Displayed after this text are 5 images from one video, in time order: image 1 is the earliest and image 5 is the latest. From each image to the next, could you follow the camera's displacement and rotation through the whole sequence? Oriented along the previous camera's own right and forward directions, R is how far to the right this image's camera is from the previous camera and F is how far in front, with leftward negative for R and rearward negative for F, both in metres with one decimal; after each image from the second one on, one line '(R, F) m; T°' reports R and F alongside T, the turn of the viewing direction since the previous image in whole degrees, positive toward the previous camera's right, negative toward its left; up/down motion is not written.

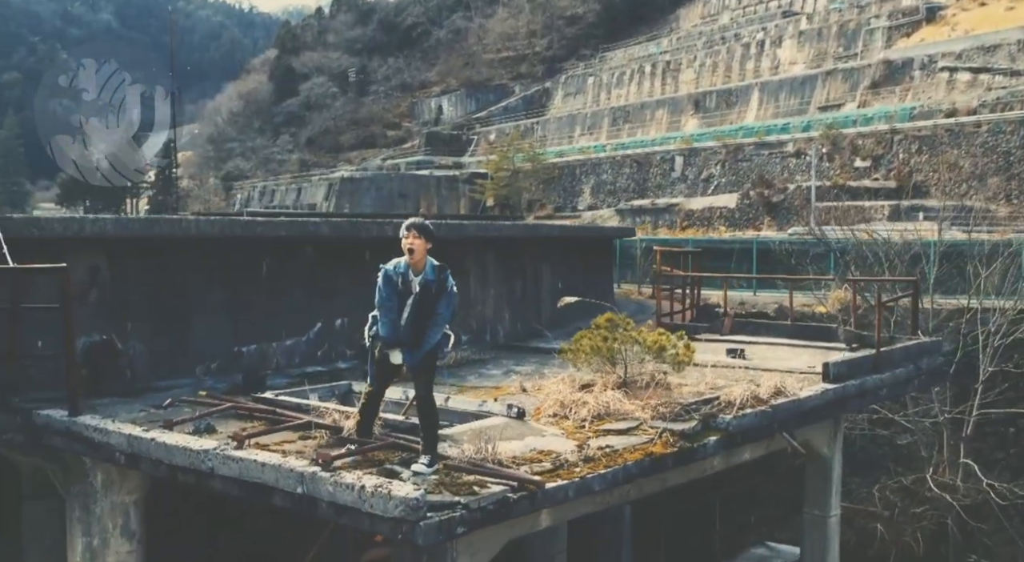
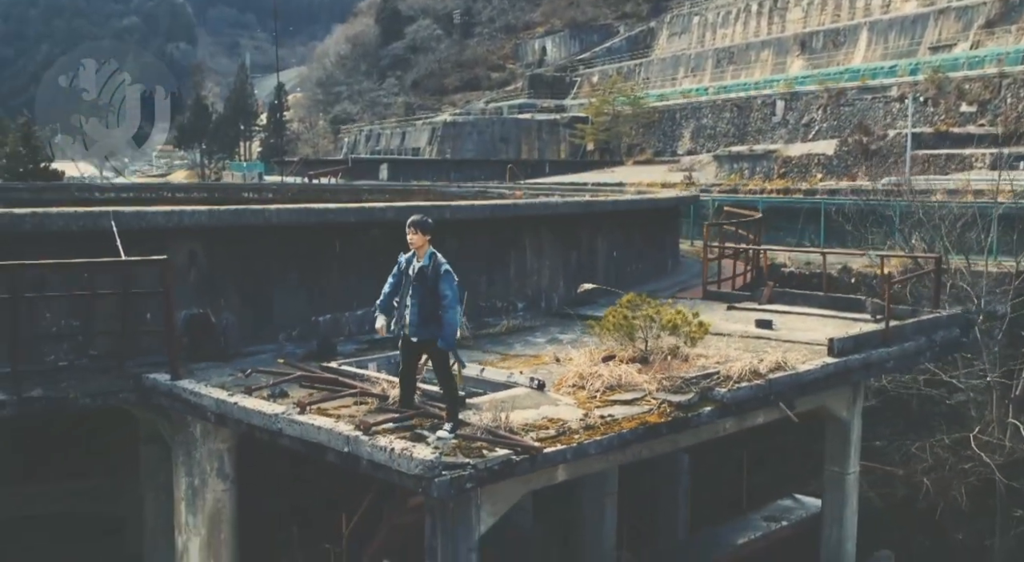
(+0.5, -0.9) m; -6°
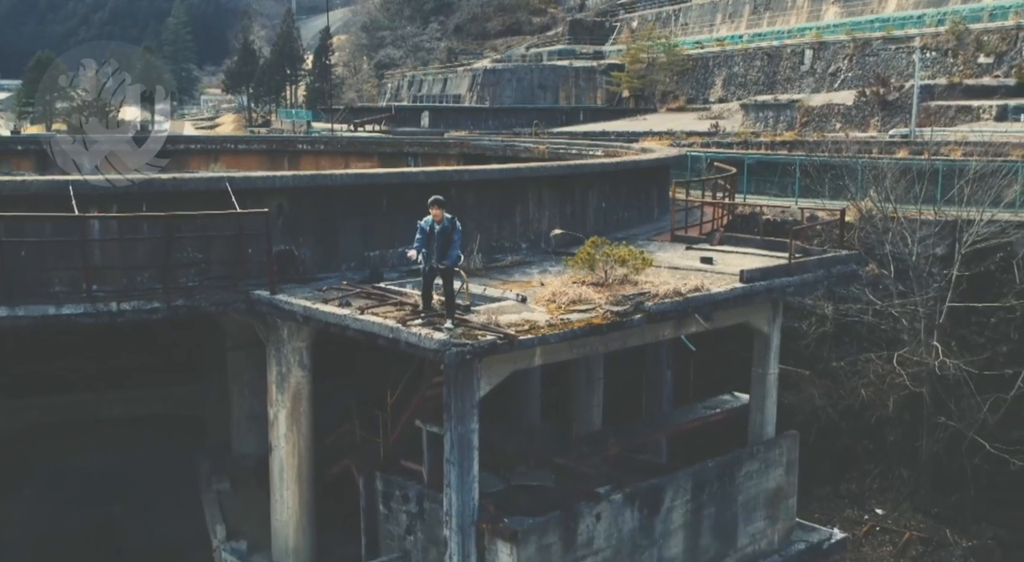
(+0.5, -3.0) m; -2°
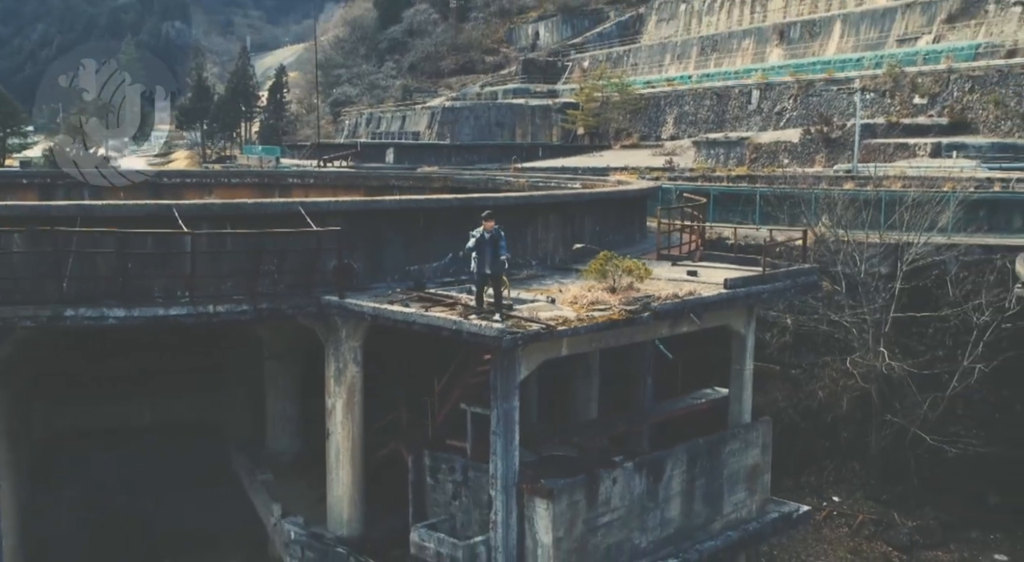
(-0.9, -2.1) m; +3°
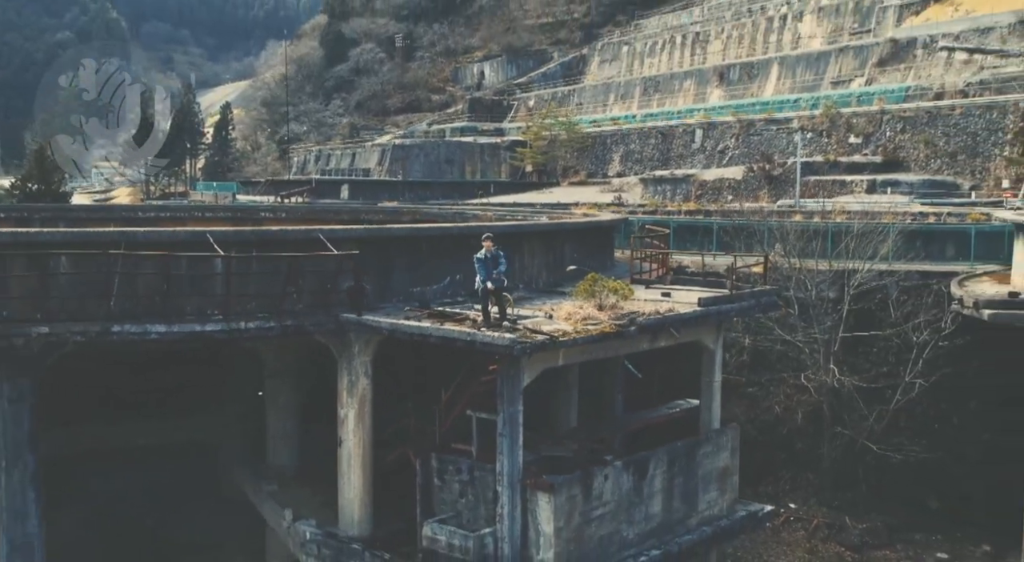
(-0.8, -1.4) m; +3°
